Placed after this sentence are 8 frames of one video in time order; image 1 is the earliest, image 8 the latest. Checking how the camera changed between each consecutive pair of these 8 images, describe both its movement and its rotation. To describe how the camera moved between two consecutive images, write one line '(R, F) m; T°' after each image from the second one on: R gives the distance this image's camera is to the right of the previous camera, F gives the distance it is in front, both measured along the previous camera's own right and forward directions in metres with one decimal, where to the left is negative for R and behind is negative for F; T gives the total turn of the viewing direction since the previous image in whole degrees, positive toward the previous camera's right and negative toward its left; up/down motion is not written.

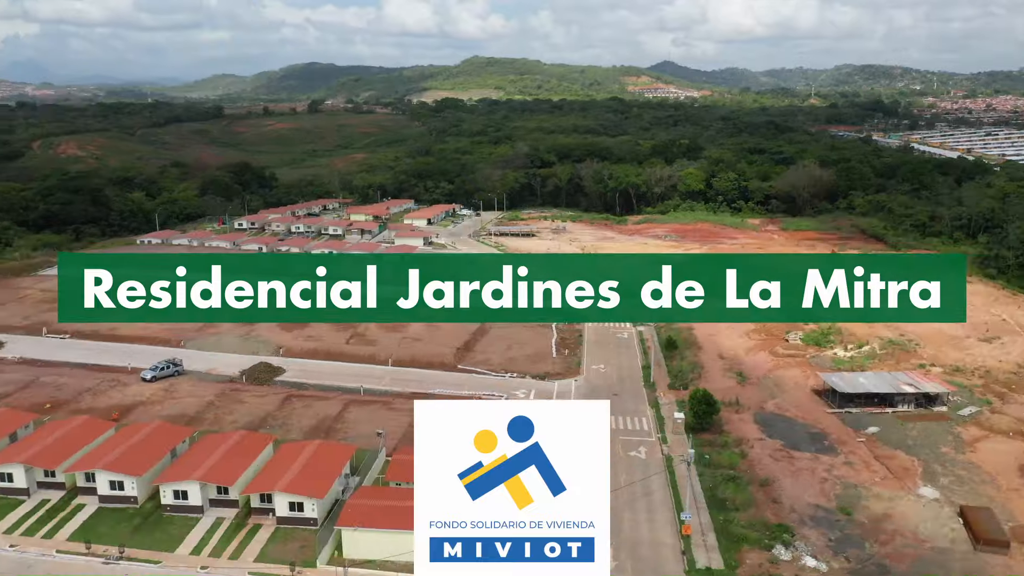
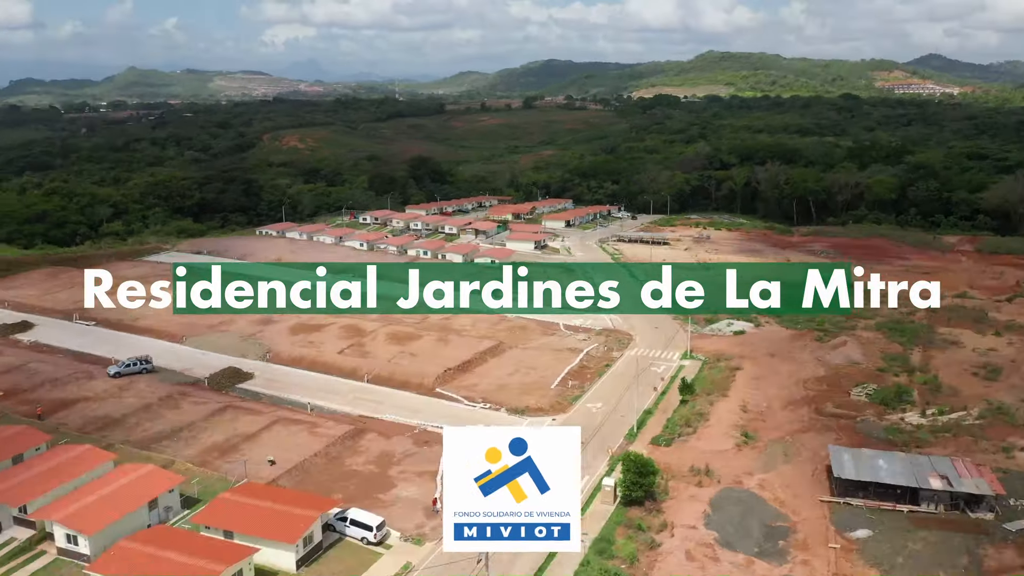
(+8.0, +4.5) m; -16°
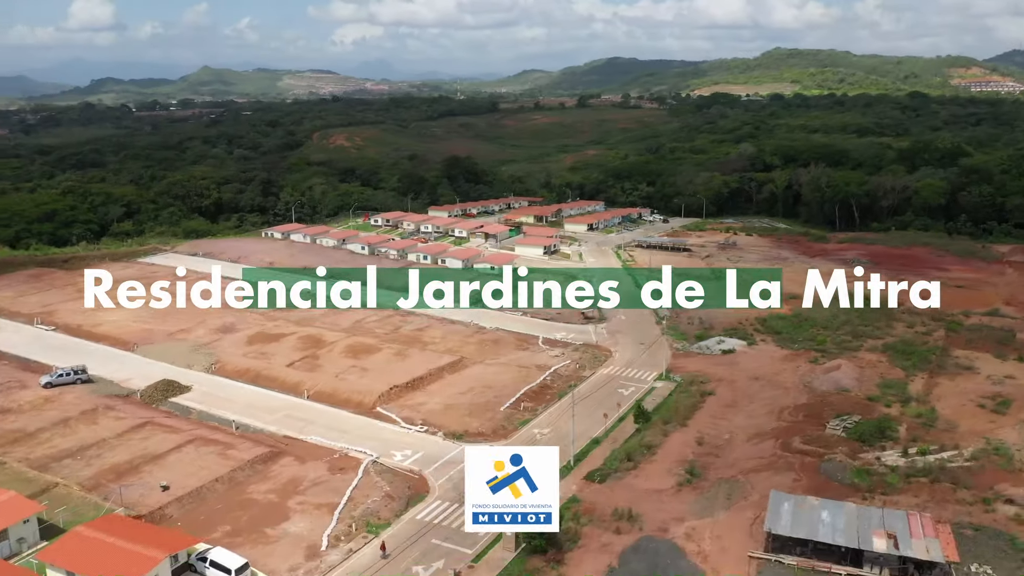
(+3.8, +2.0) m; -4°
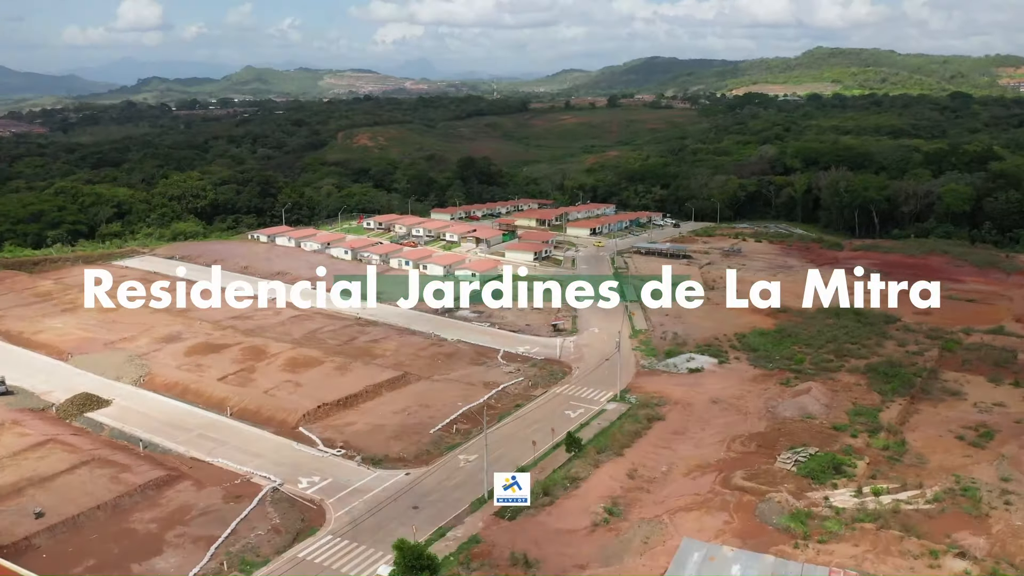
(+3.3, +1.8) m; -3°
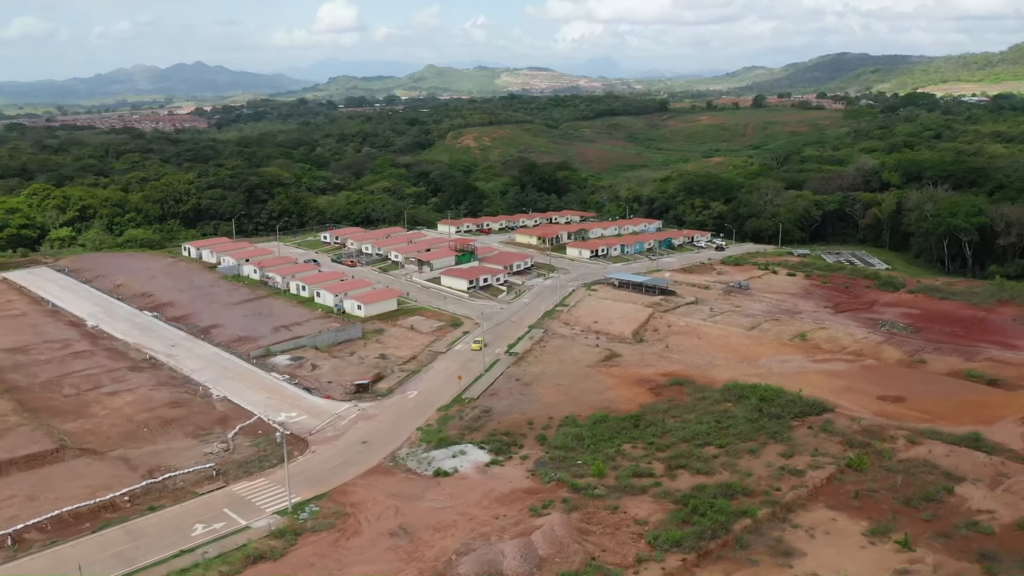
(+13.6, +9.0) m; -12°
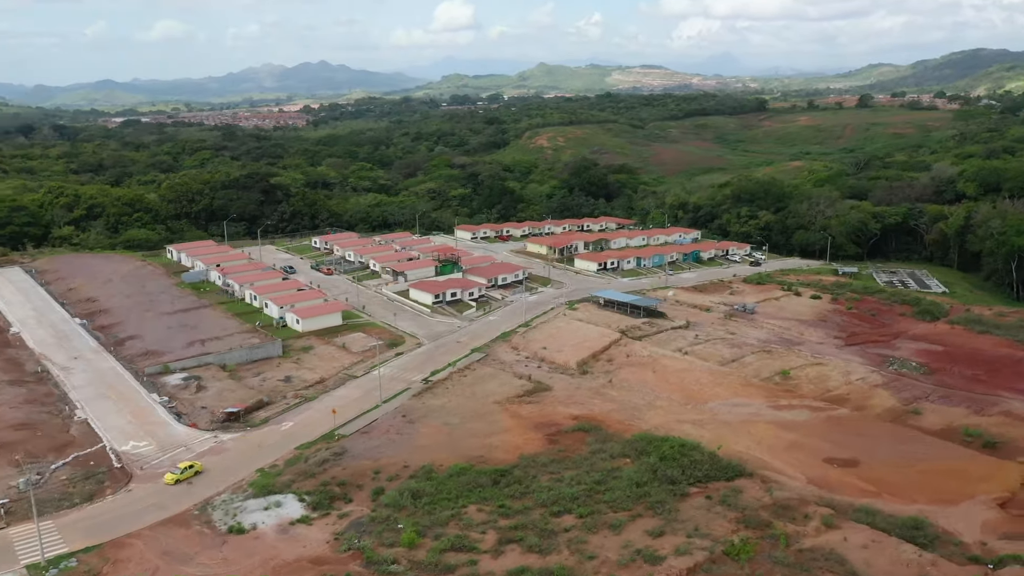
(+7.3, +3.9) m; -8°
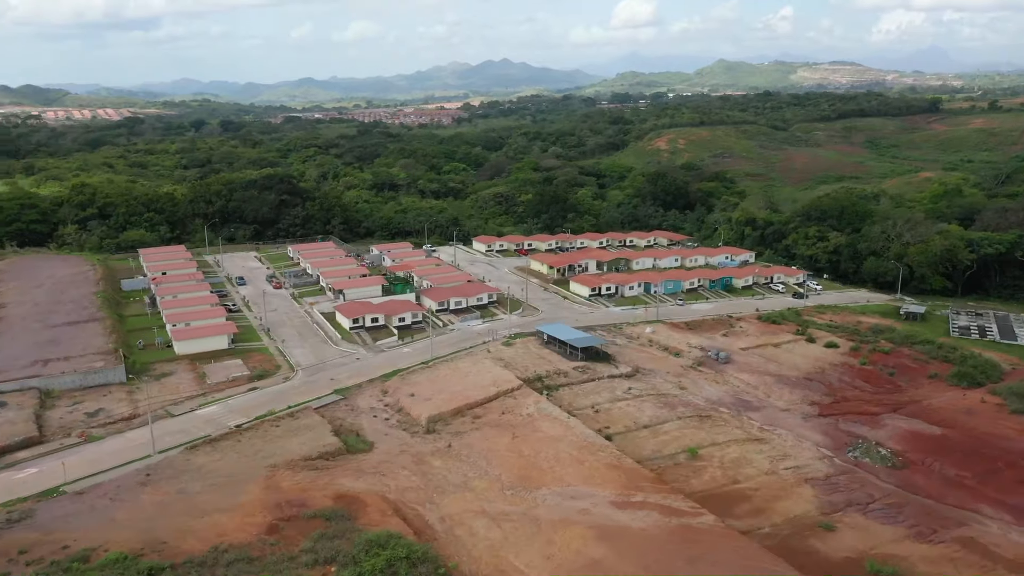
(+11.3, +6.7) m; -12°
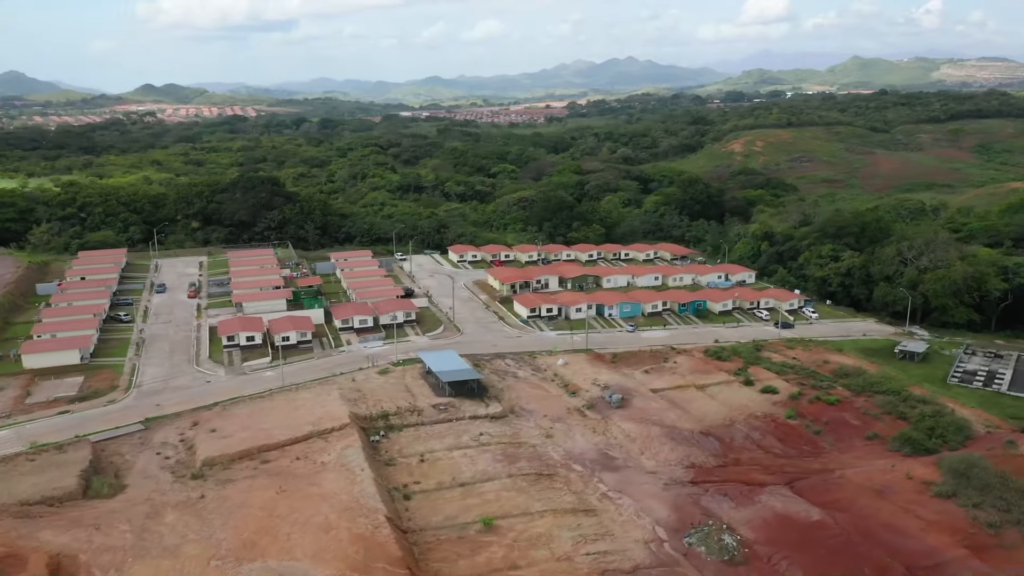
(+10.0, +4.8) m; -8°
